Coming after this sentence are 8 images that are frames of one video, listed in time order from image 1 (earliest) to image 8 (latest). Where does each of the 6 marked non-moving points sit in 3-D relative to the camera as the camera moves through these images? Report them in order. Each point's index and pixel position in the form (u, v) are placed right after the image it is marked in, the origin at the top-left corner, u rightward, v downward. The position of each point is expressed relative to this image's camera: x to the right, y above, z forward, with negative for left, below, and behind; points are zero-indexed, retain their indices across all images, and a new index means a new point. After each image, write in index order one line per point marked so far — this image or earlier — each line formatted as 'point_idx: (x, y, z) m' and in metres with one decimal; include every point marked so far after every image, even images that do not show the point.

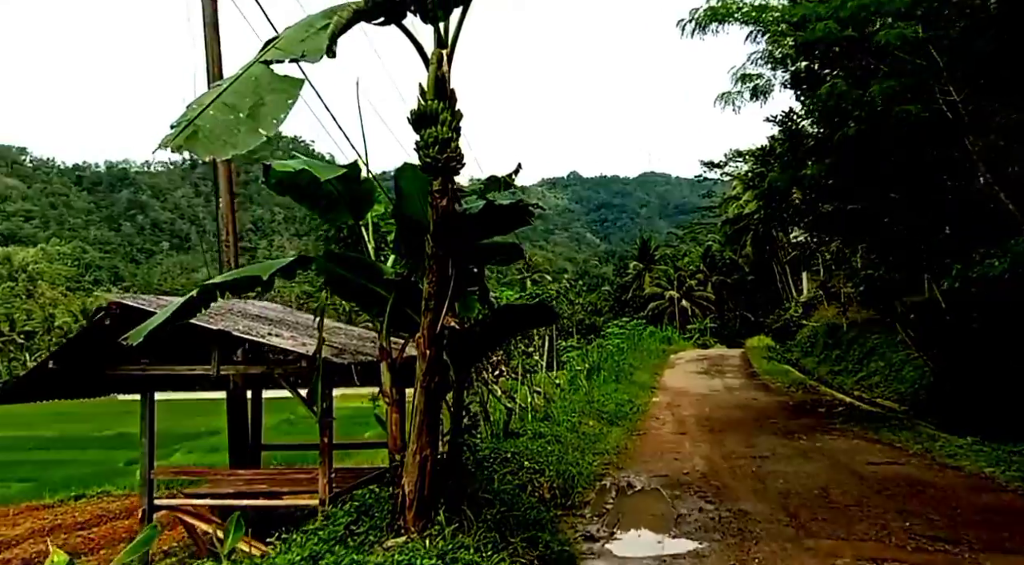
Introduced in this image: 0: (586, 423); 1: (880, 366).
0: (+1.2, -2.2, +12.2) m
1: (+8.2, -1.9, +17.5) m
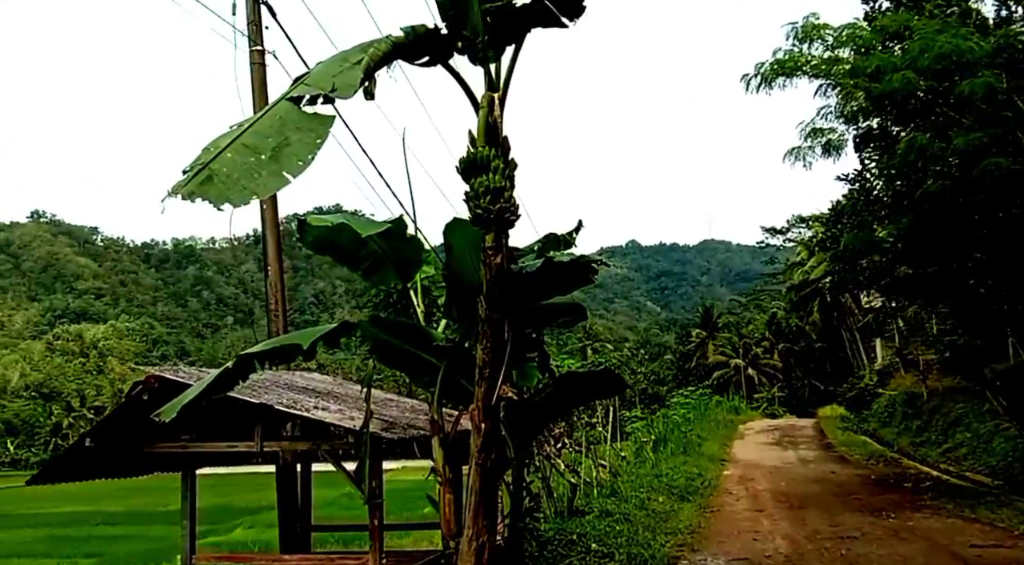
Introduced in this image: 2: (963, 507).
0: (+2.1, -3.2, +11.3) m
1: (+9.5, -3.2, +16.1) m
2: (+6.5, -3.2, +11.2) m
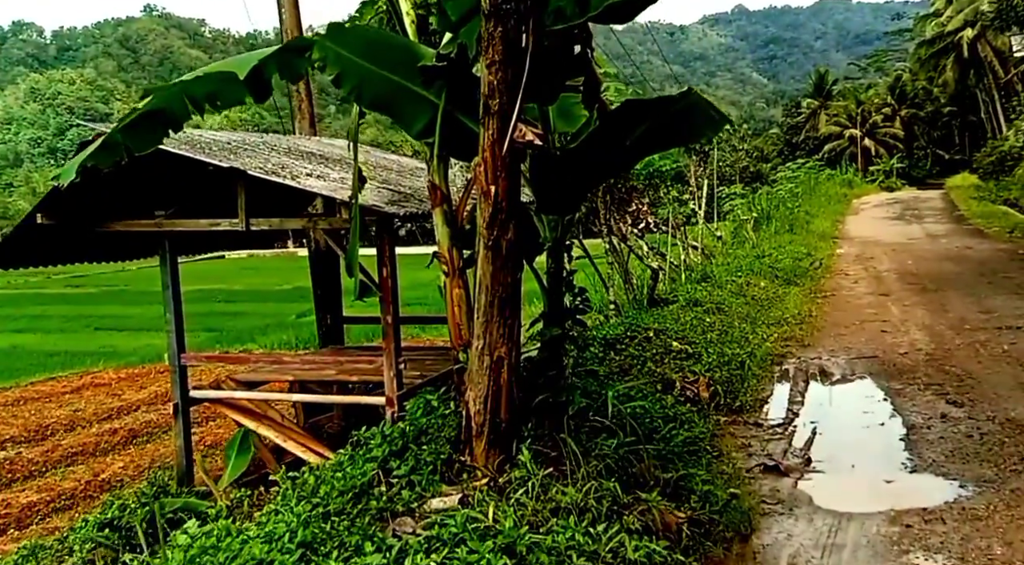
0: (+3.1, 0.0, +9.9) m
1: (+11.1, +1.4, +13.5) m
2: (+7.5, 0.0, +9.2) m
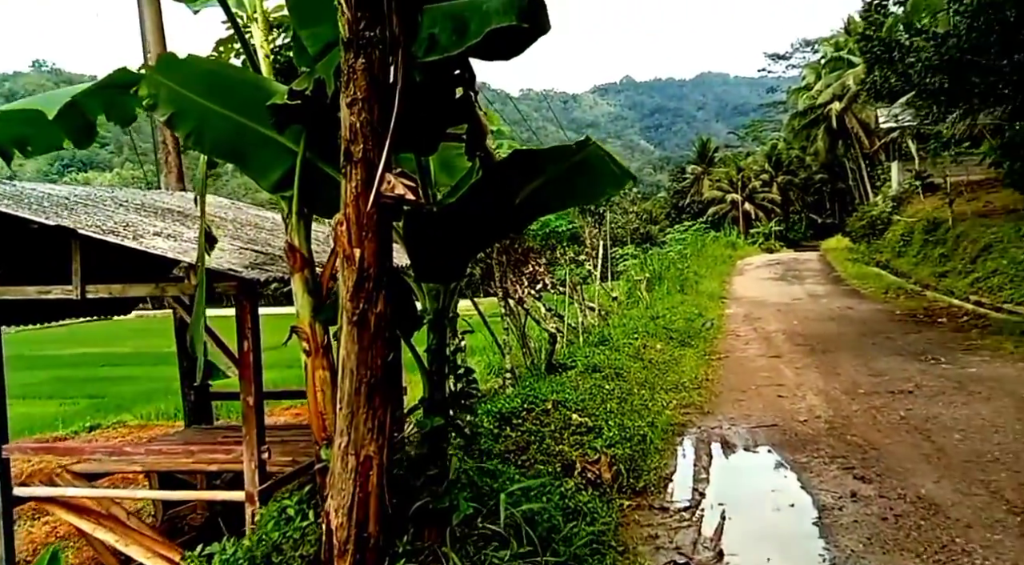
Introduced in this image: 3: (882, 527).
0: (+1.8, -0.8, +9.7) m
1: (+9.1, +0.3, +14.5) m
2: (+6.2, -0.7, +9.7) m
3: (+1.7, -1.1, +3.5) m
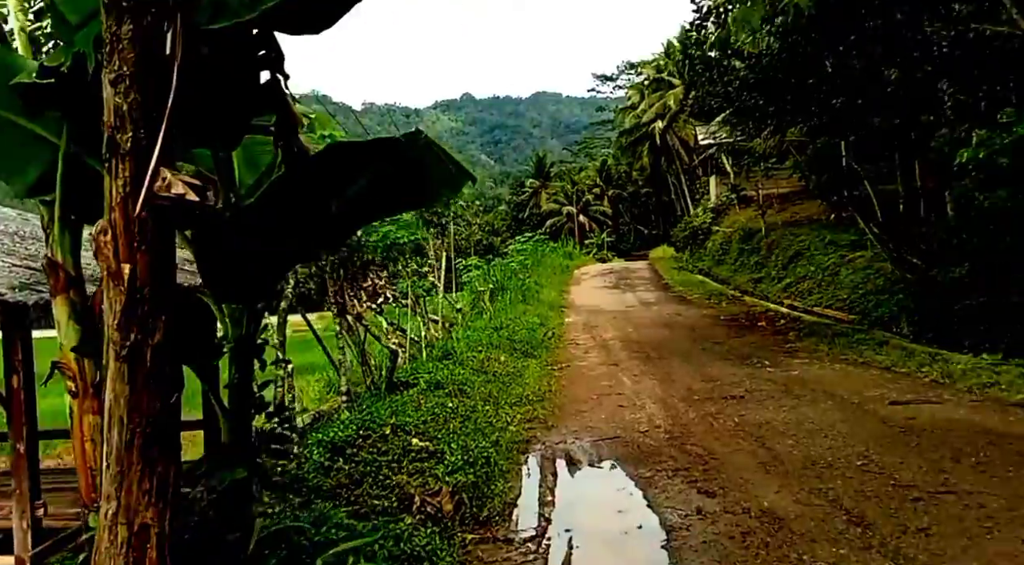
0: (-0.2, -0.9, +9.5) m
1: (+6.0, +0.2, +15.7) m
2: (+4.1, -0.8, +10.4) m
3: (+1.0, -1.2, +3.4) m
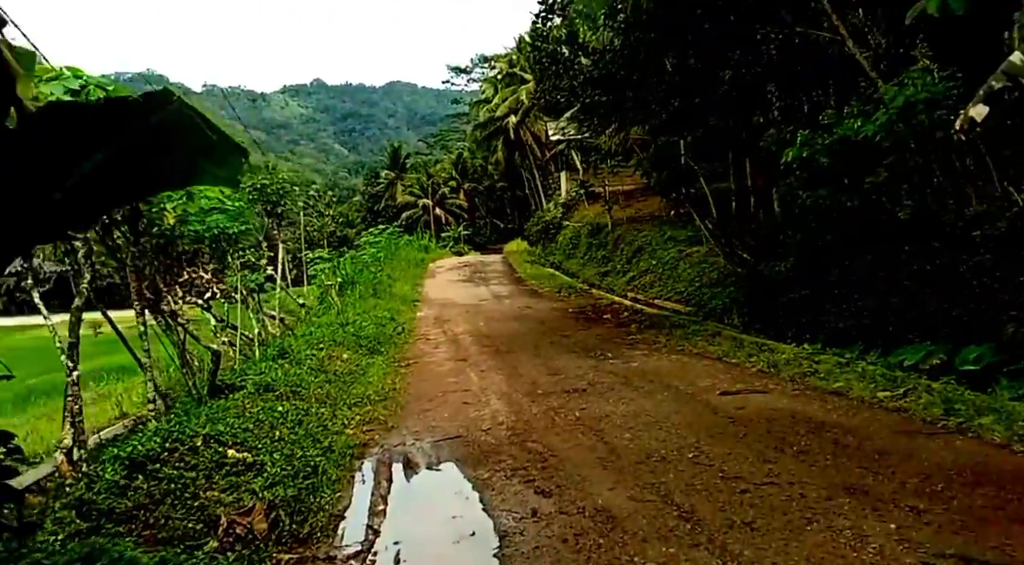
0: (-2.1, -0.9, +9.1) m
1: (+2.9, +0.4, +16.3) m
2: (+2.1, -0.7, +10.7) m
3: (+0.2, -1.1, +3.3) m
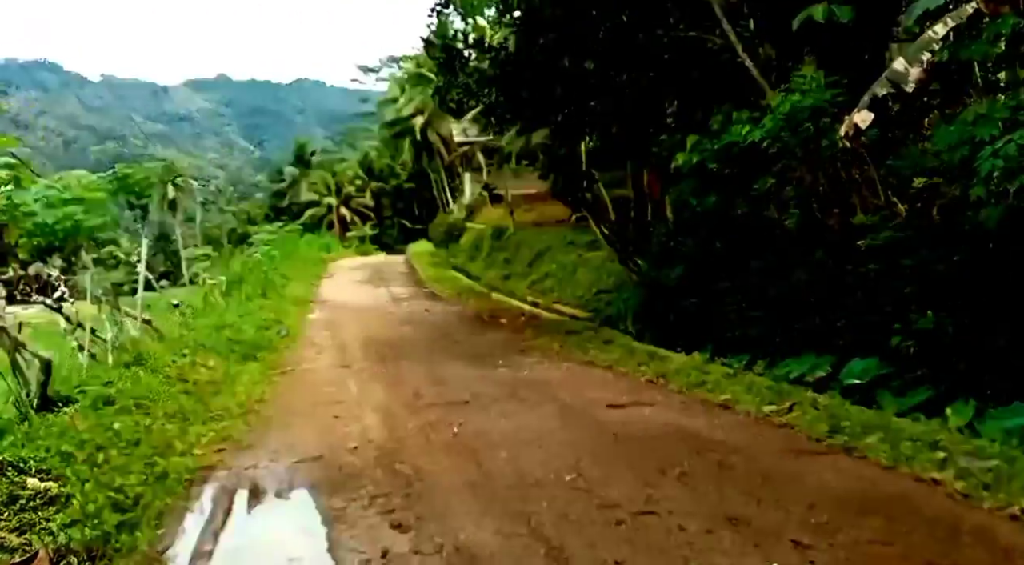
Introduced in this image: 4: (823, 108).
0: (-3.3, -0.9, +8.3) m
1: (+0.8, +0.3, +16.0) m
2: (+0.6, -0.8, +10.4) m
3: (-0.4, -1.2, +2.8) m
4: (+2.5, +1.4, +6.2) m
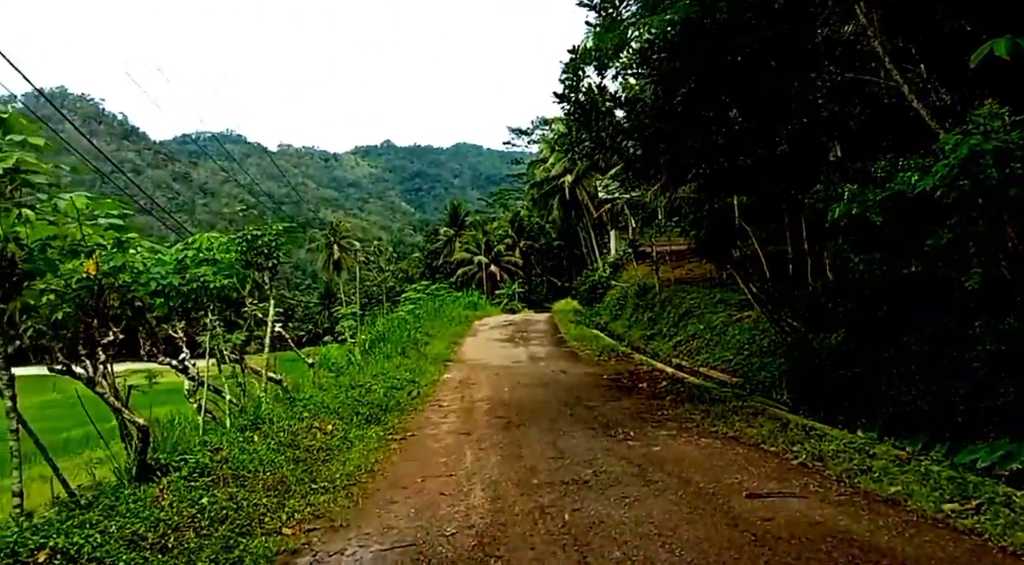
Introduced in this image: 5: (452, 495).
0: (-2.0, -1.5, +8.2) m
1: (+3.5, -0.9, +15.0) m
2: (+2.2, -1.6, +9.5) m
3: (-0.2, -1.4, +2.2) m
4: (+3.4, +0.9, +5.1) m
5: (-0.5, -1.6, +5.9) m
